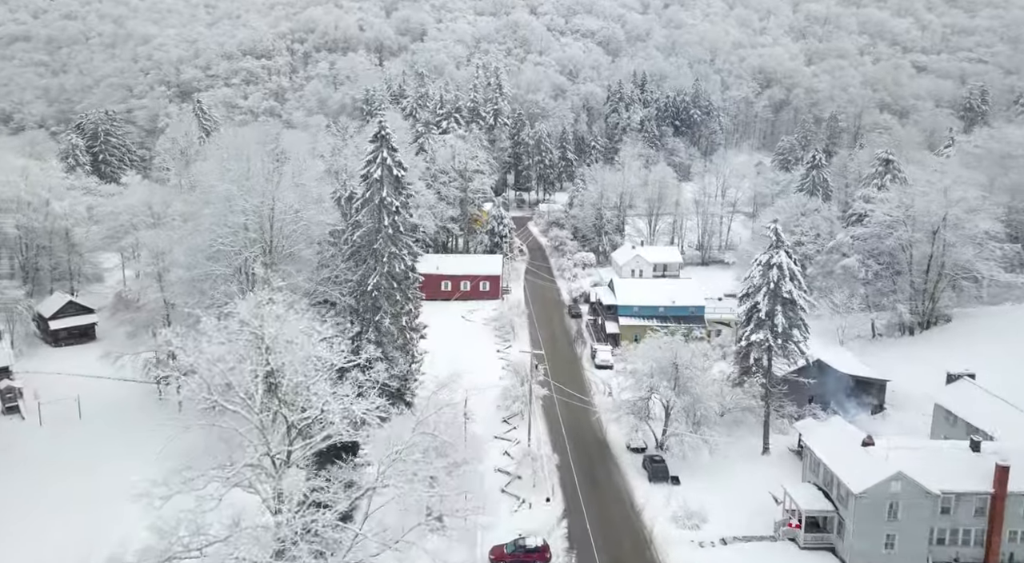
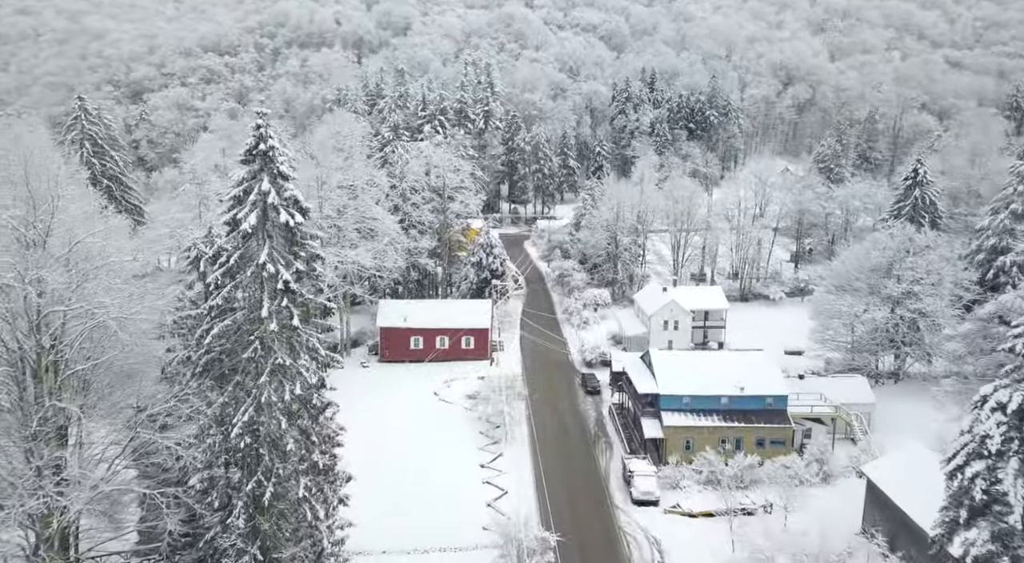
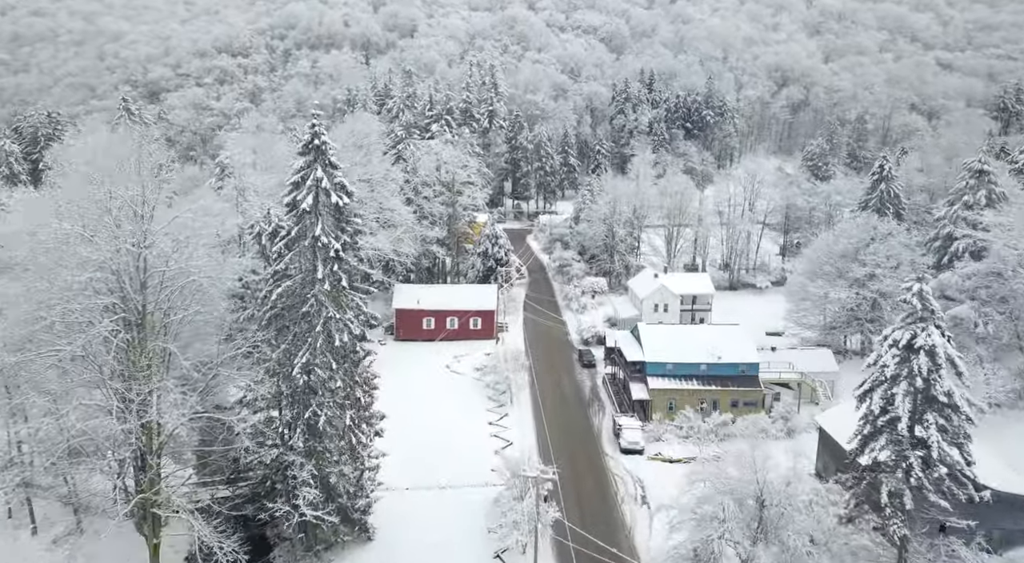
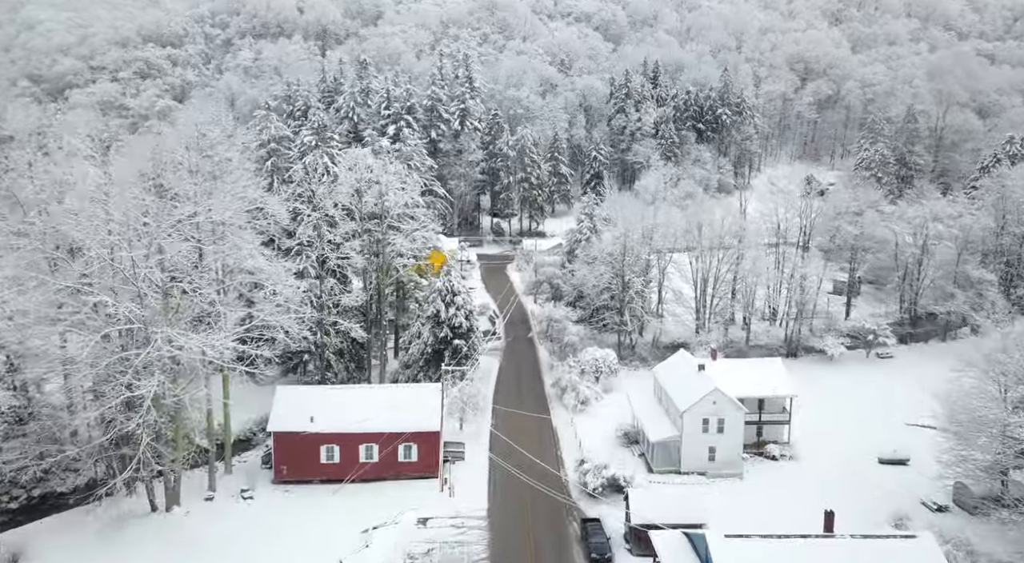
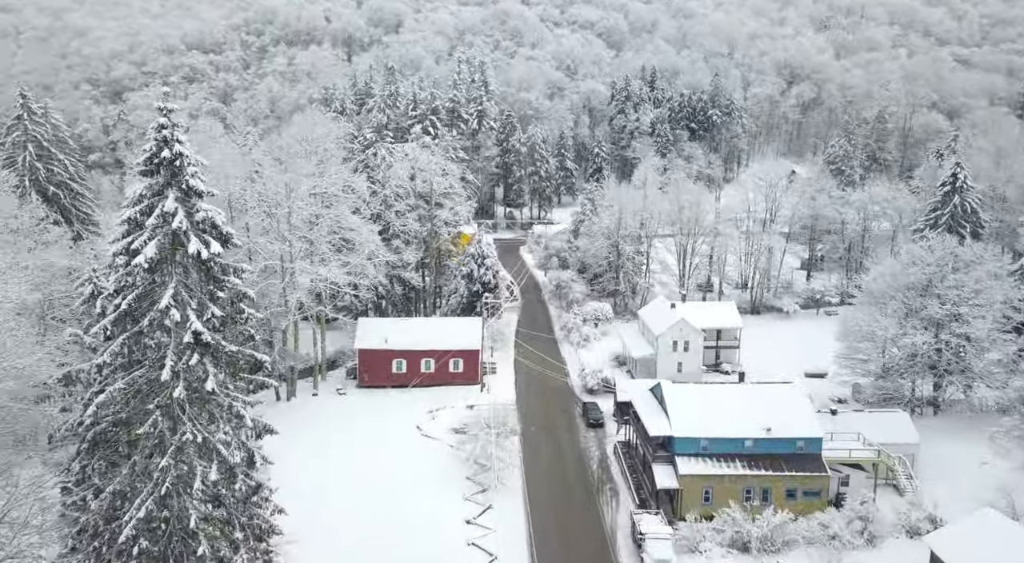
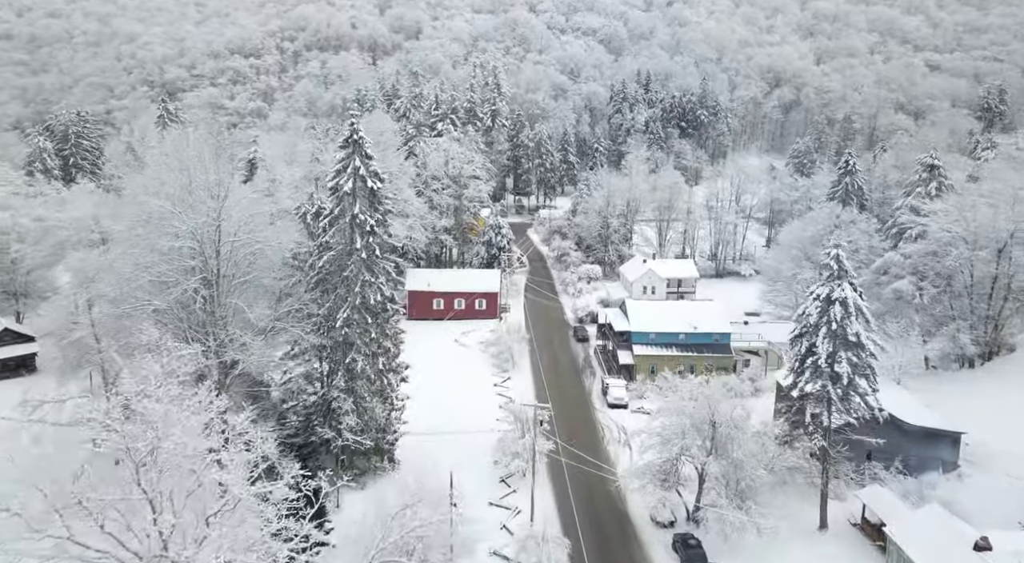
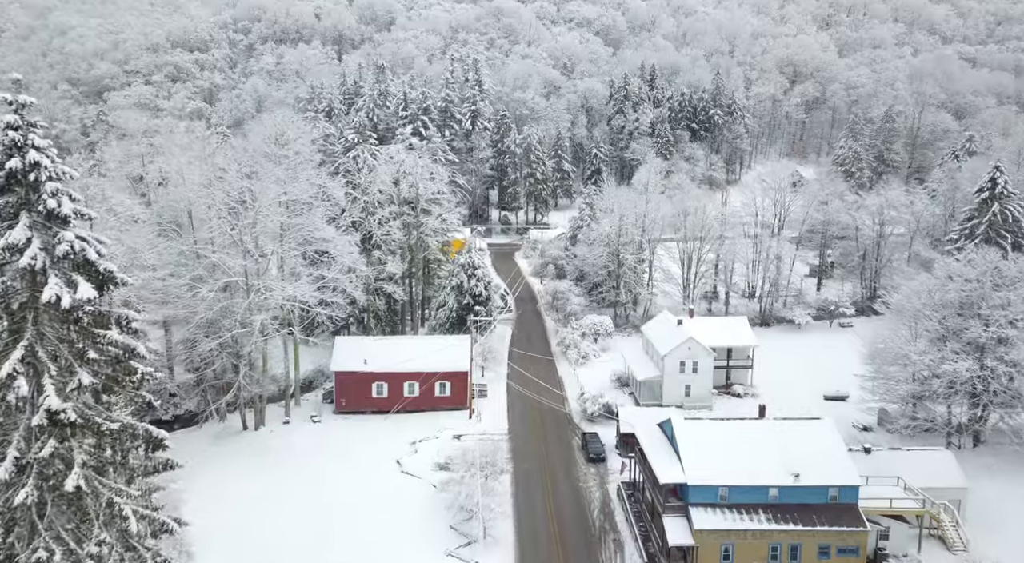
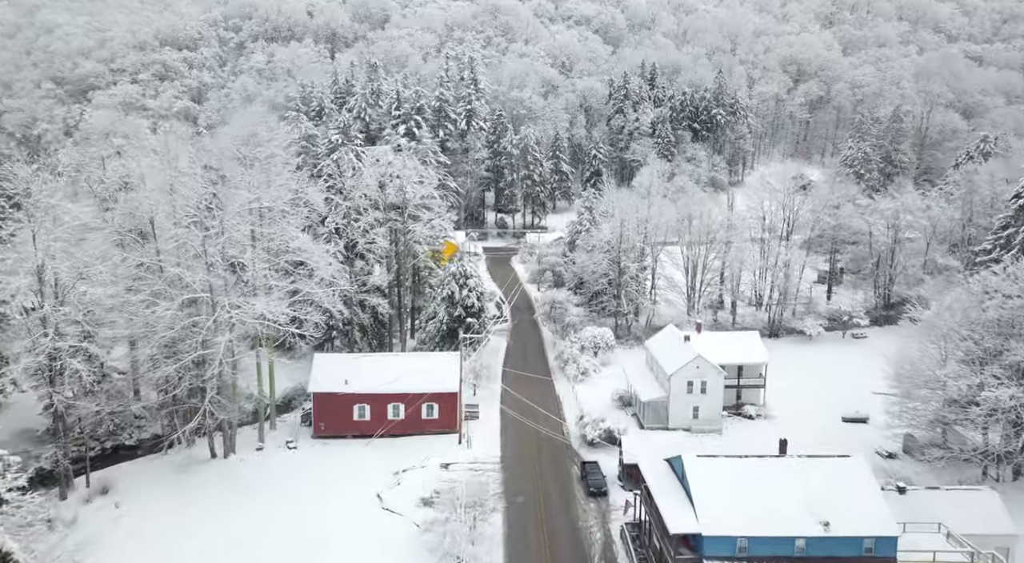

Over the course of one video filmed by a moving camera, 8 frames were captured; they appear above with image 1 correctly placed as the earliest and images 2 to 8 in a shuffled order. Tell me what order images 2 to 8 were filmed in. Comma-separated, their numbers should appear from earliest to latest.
6, 3, 2, 5, 7, 8, 4
